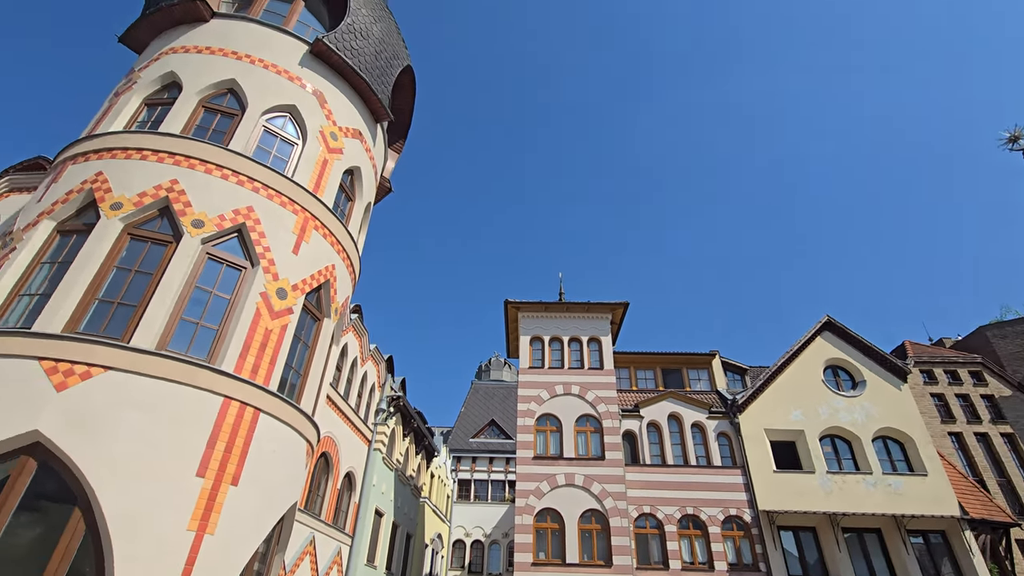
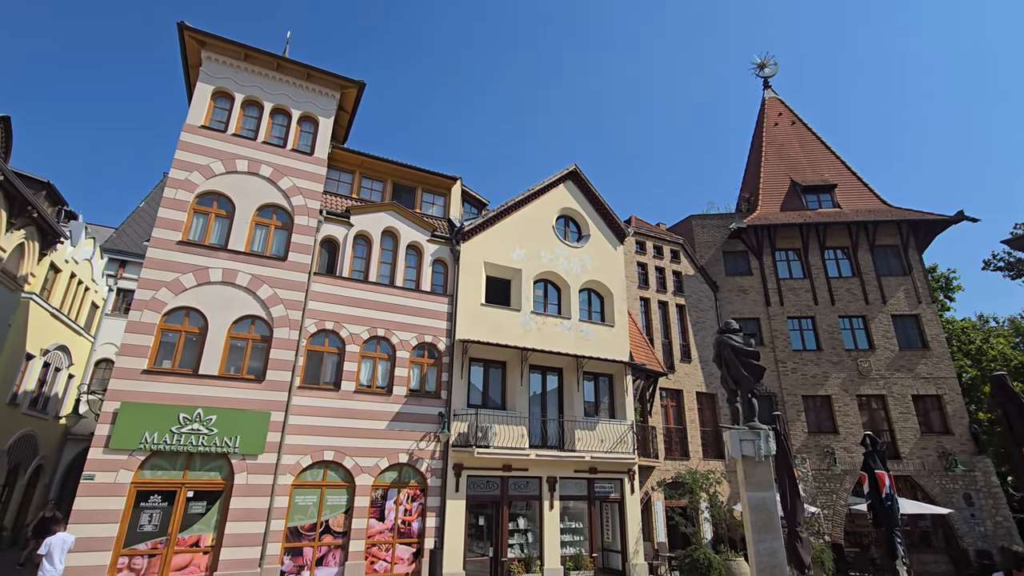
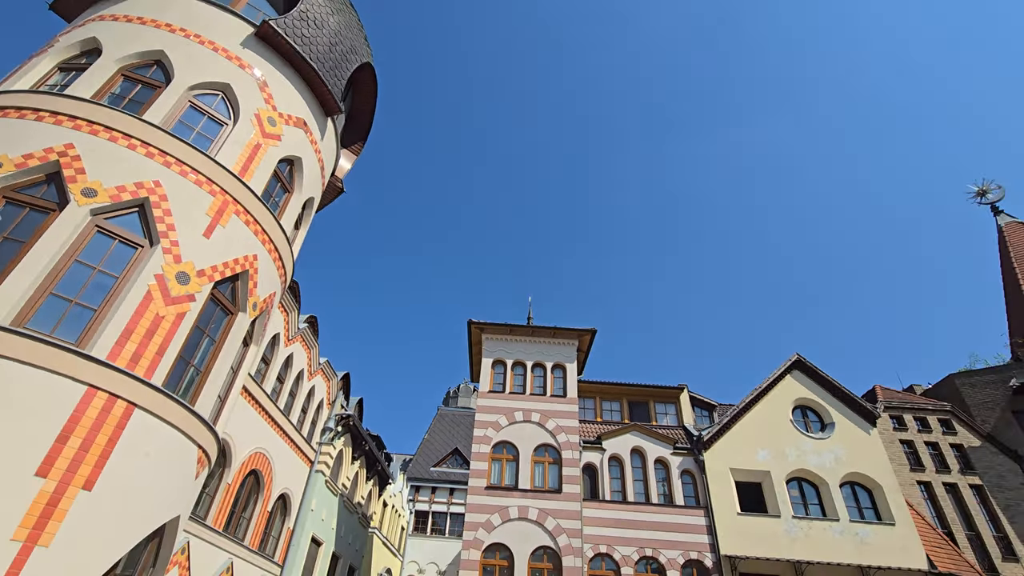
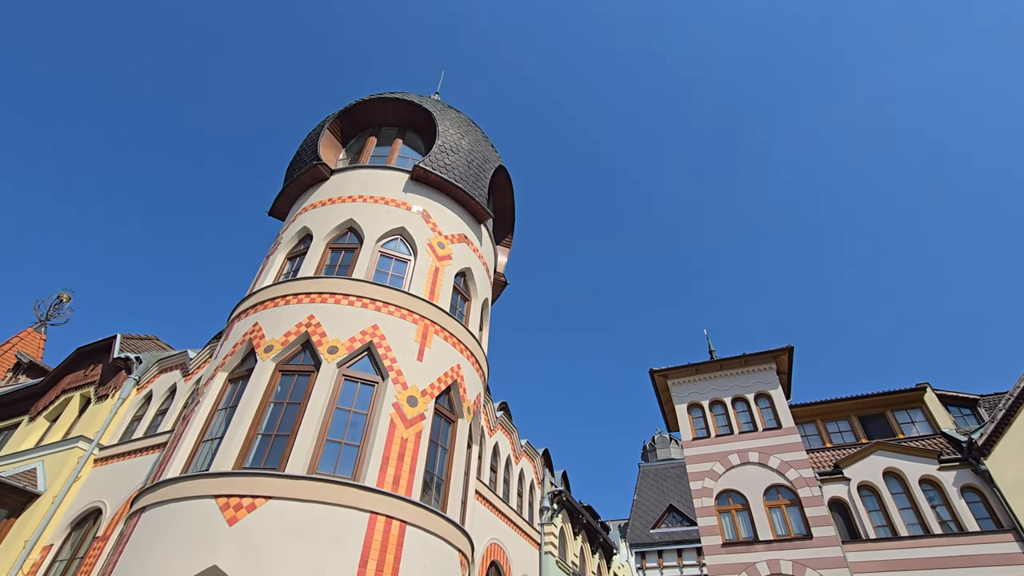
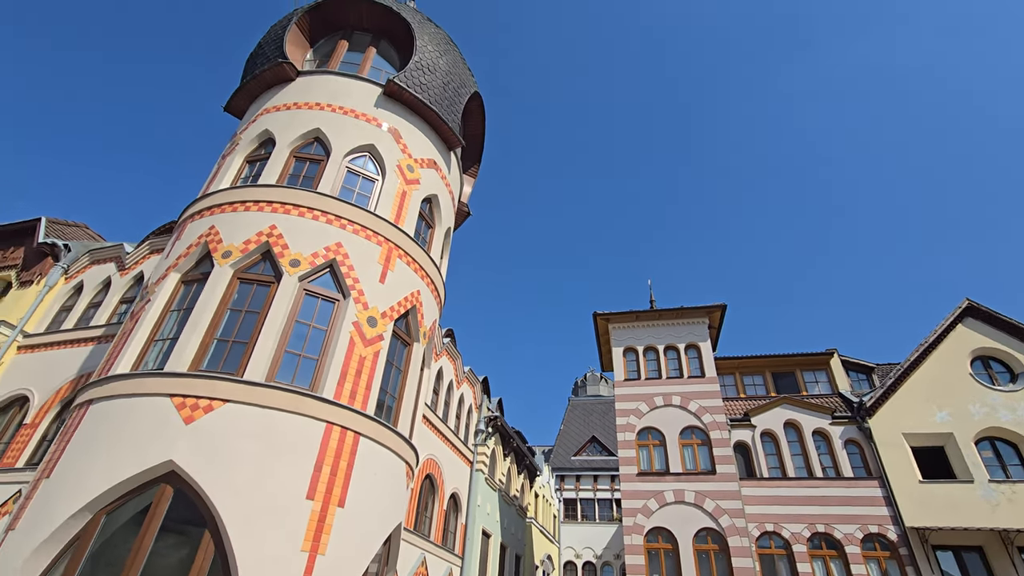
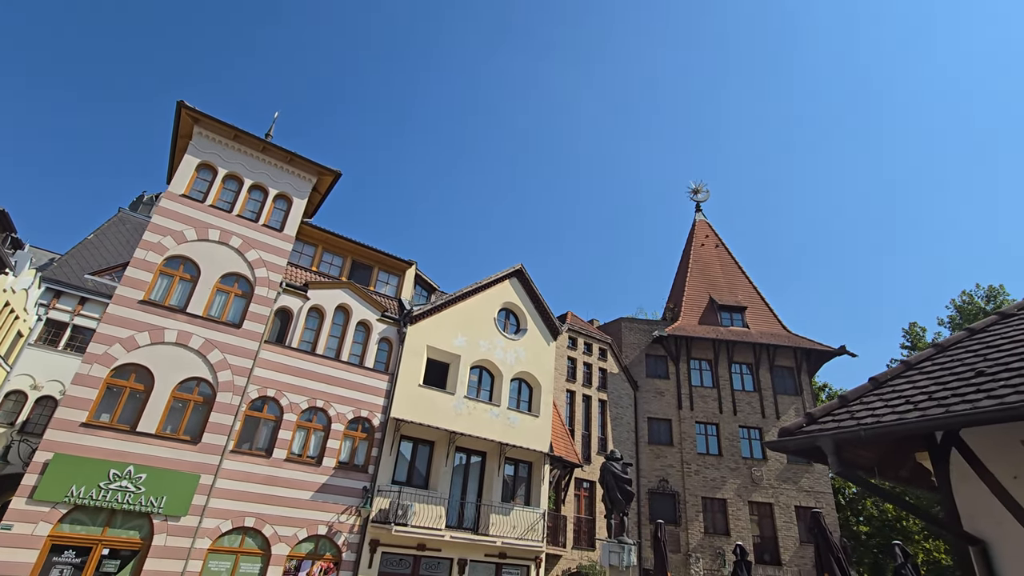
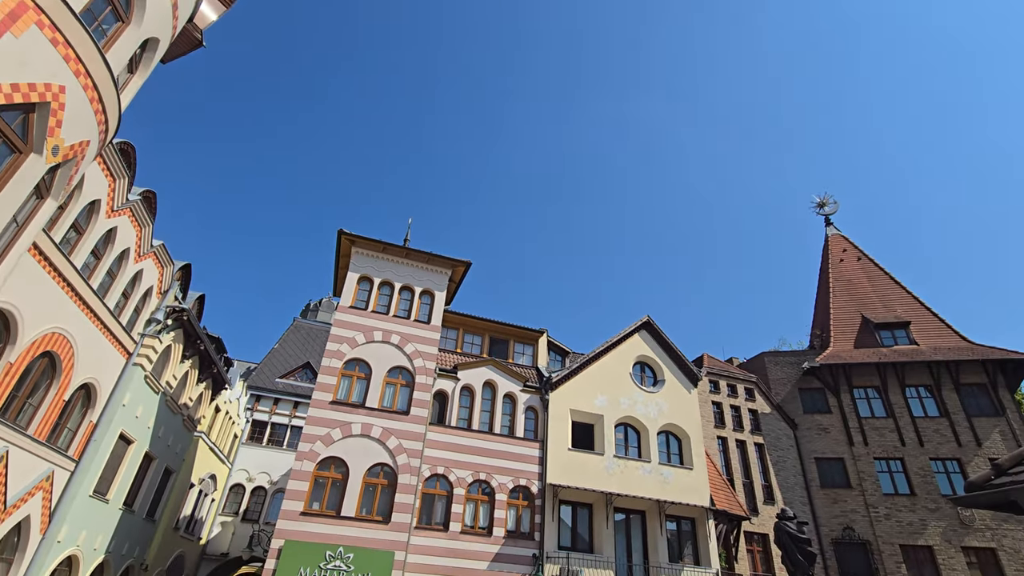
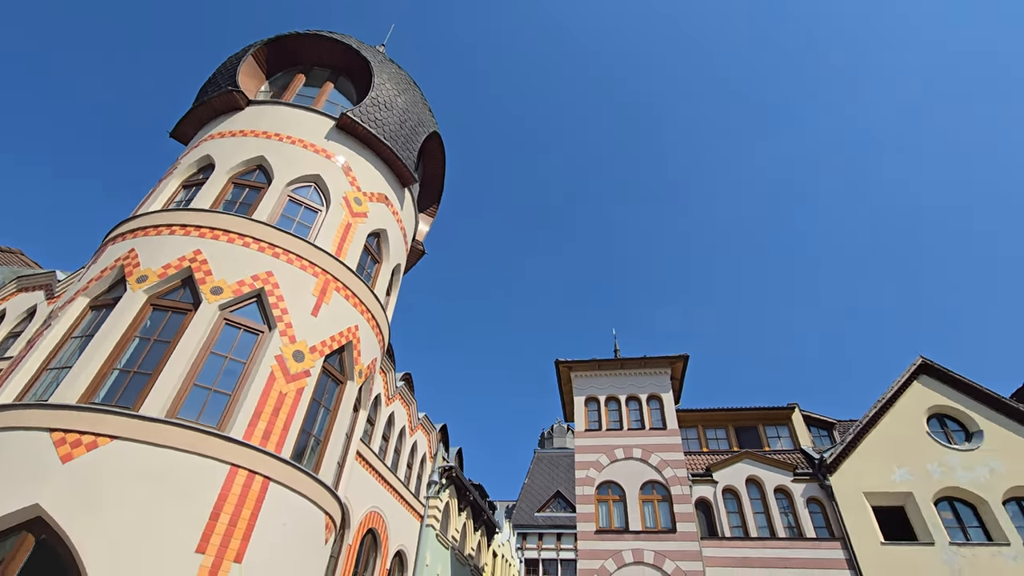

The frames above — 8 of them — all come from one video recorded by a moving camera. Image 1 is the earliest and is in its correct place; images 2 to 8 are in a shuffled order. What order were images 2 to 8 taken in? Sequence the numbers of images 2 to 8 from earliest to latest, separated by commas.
5, 4, 8, 3, 7, 6, 2
